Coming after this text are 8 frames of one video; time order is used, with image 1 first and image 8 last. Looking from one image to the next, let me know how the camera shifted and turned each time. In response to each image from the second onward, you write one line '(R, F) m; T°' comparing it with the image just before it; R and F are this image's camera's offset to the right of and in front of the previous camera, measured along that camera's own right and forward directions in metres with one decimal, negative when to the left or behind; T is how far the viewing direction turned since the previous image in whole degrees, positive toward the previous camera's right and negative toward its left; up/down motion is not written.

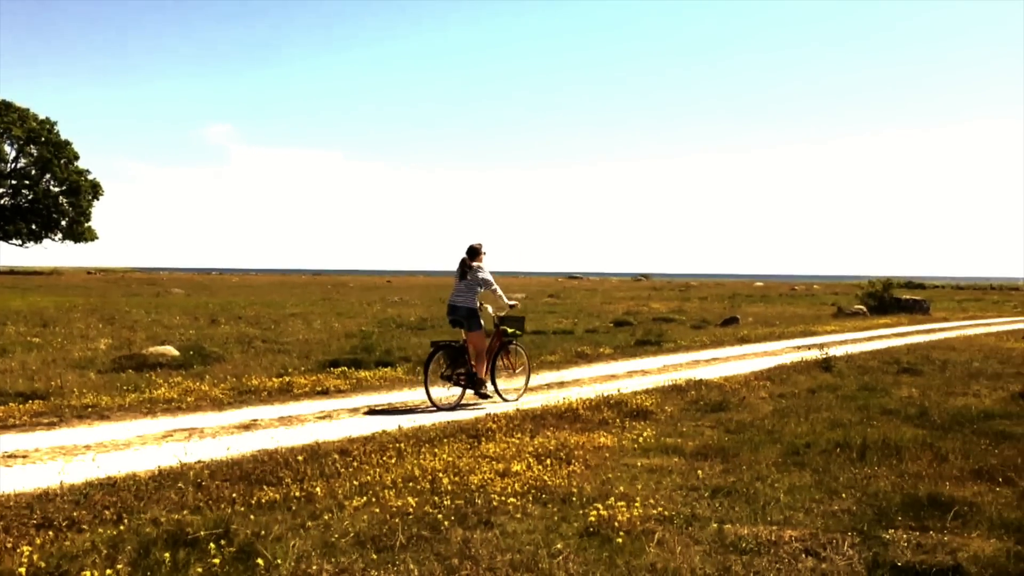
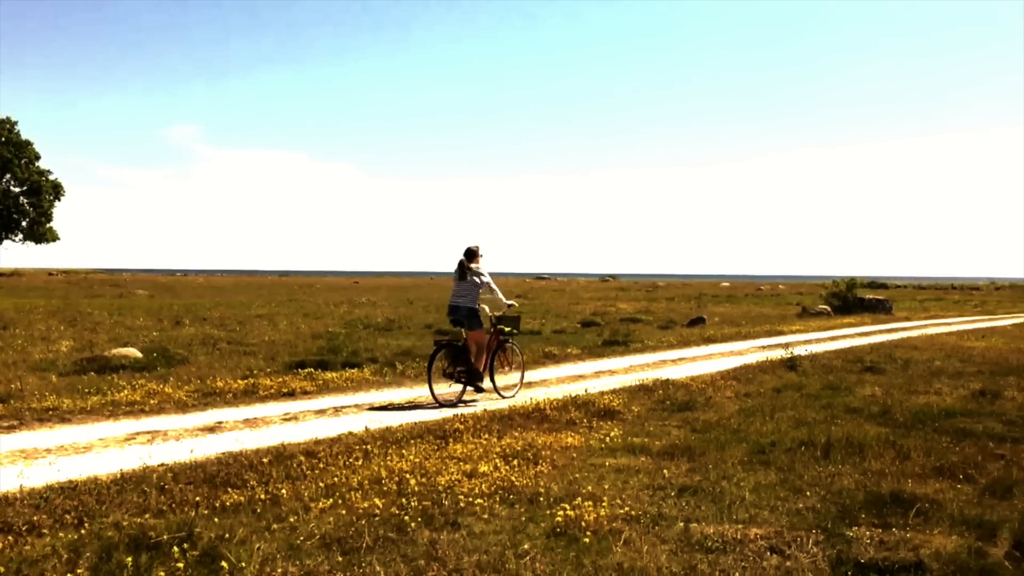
(+0.2, +0.1) m; +2°
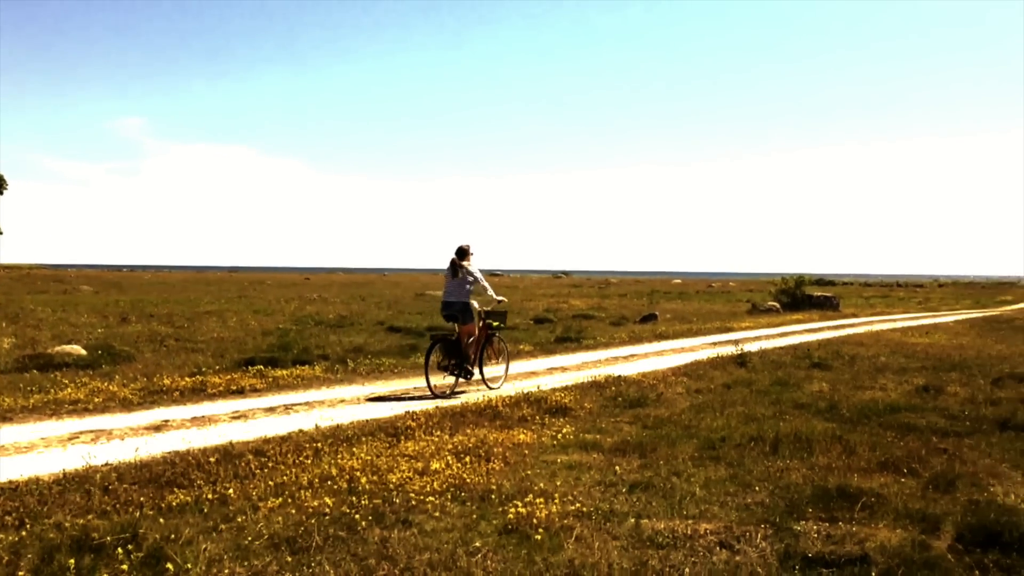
(+0.3, +0.1) m; +2°
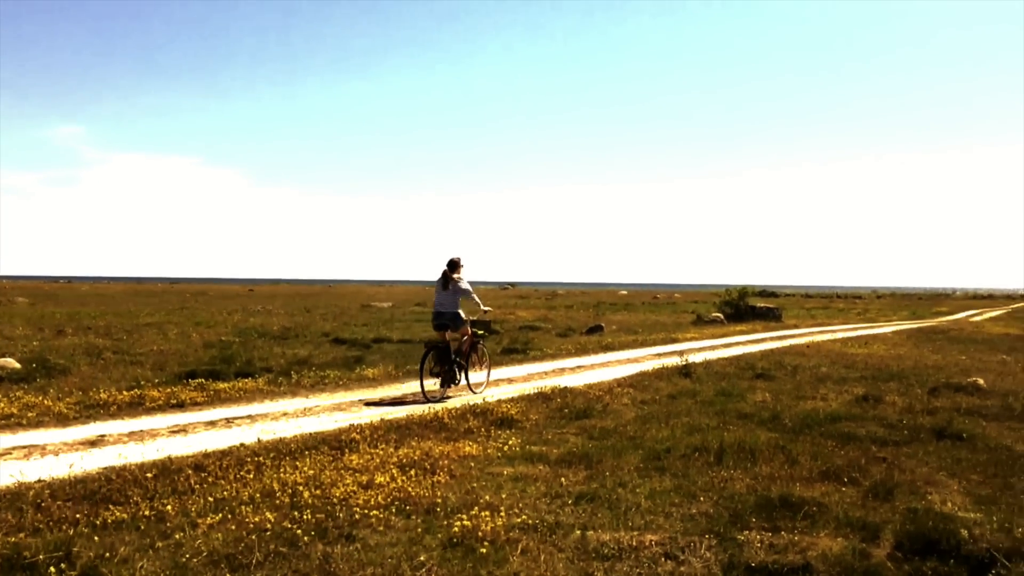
(+0.4, 0.0) m; +2°
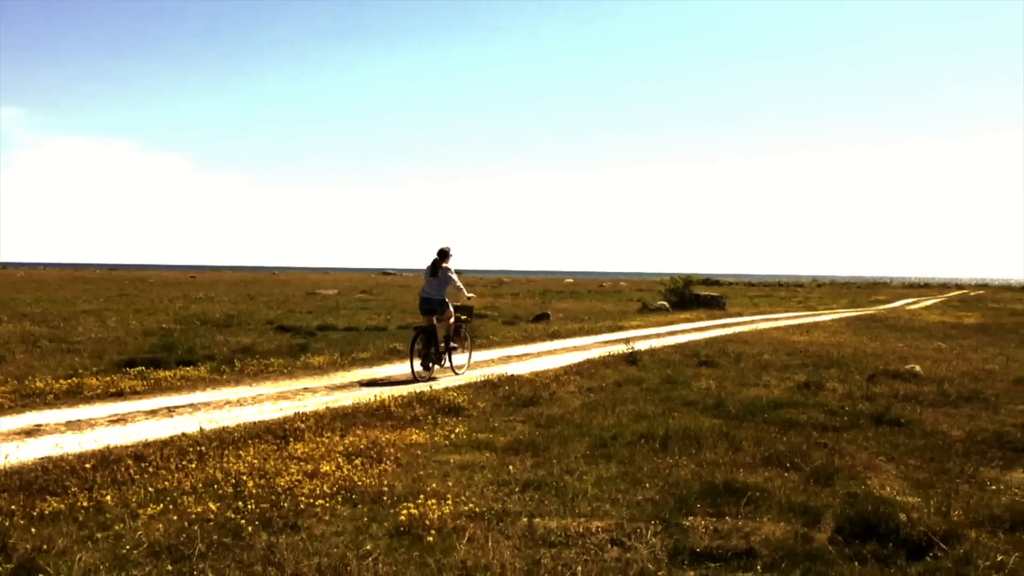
(+0.4, 0.0) m; +2°
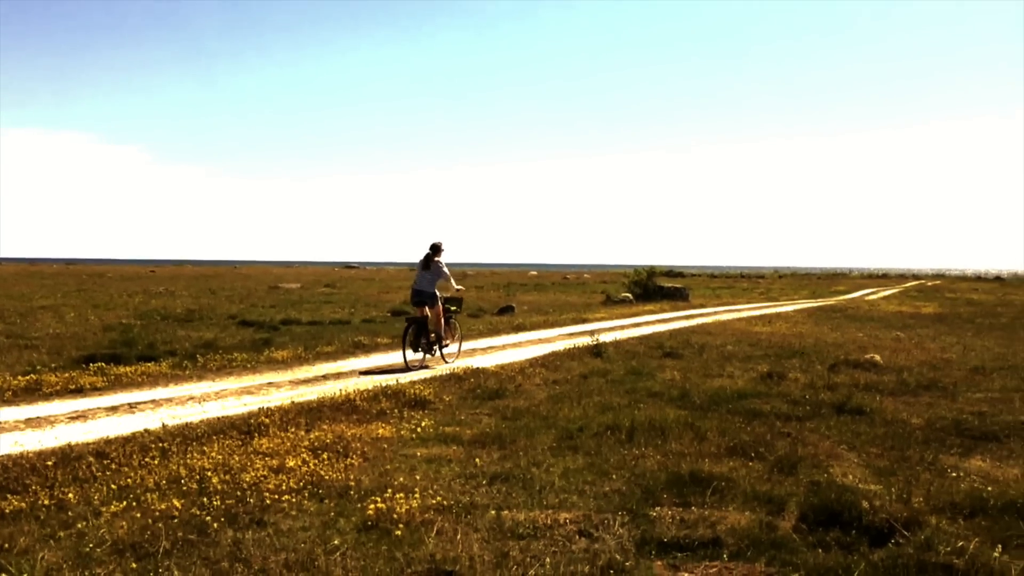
(+0.2, 0.0) m; +1°
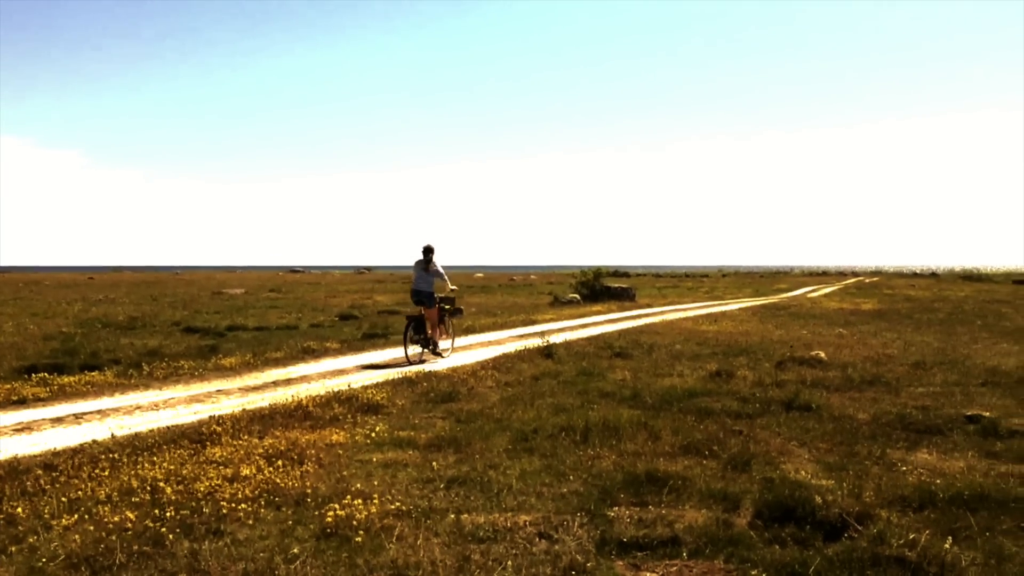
(+0.5, 0.0) m; +1°
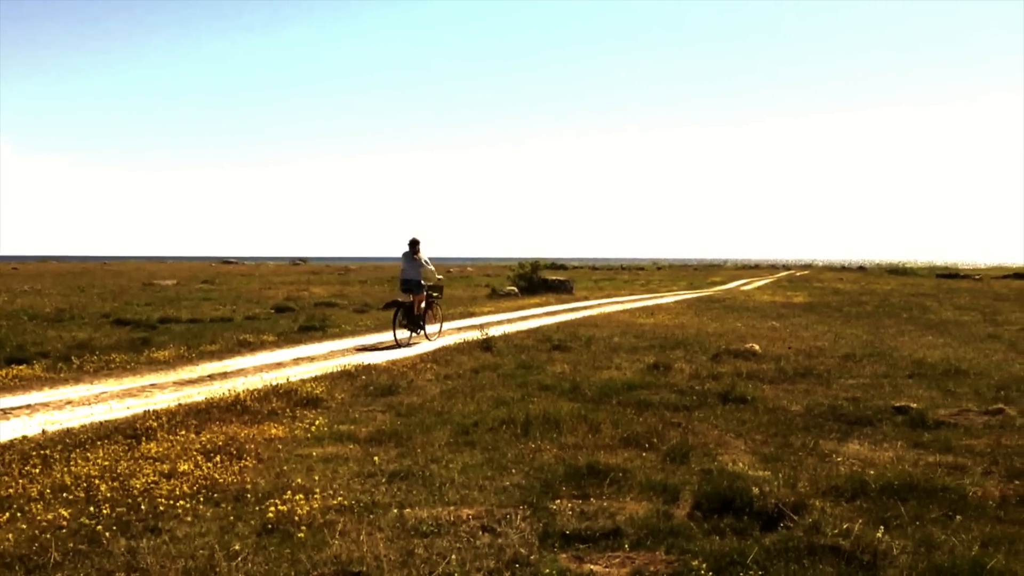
(+0.4, 0.0) m; +2°
